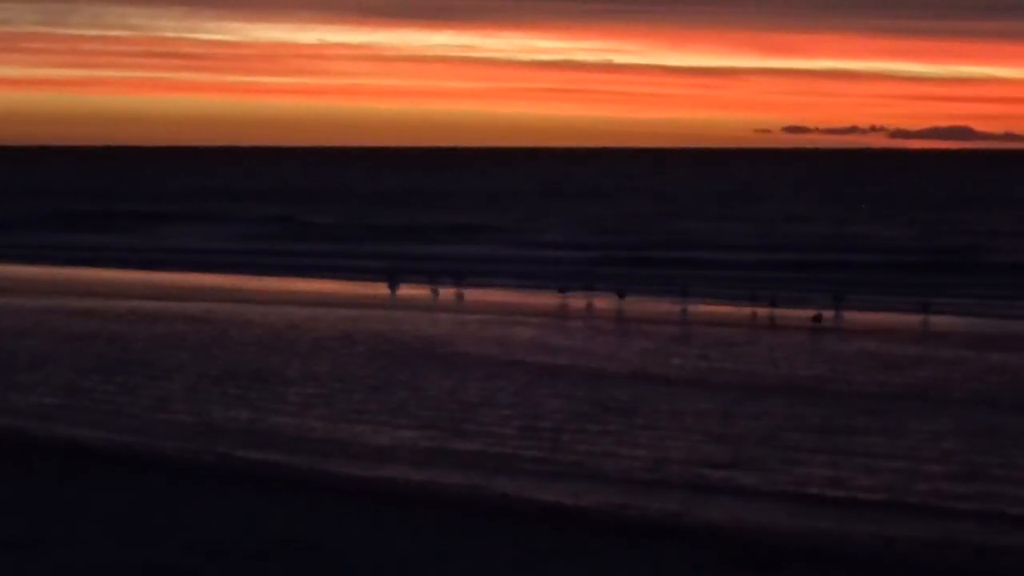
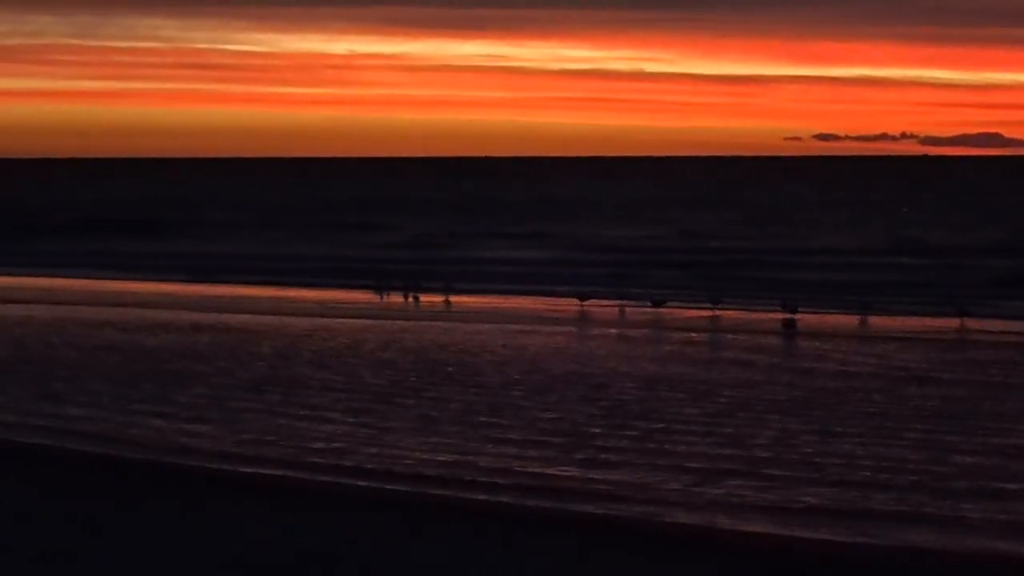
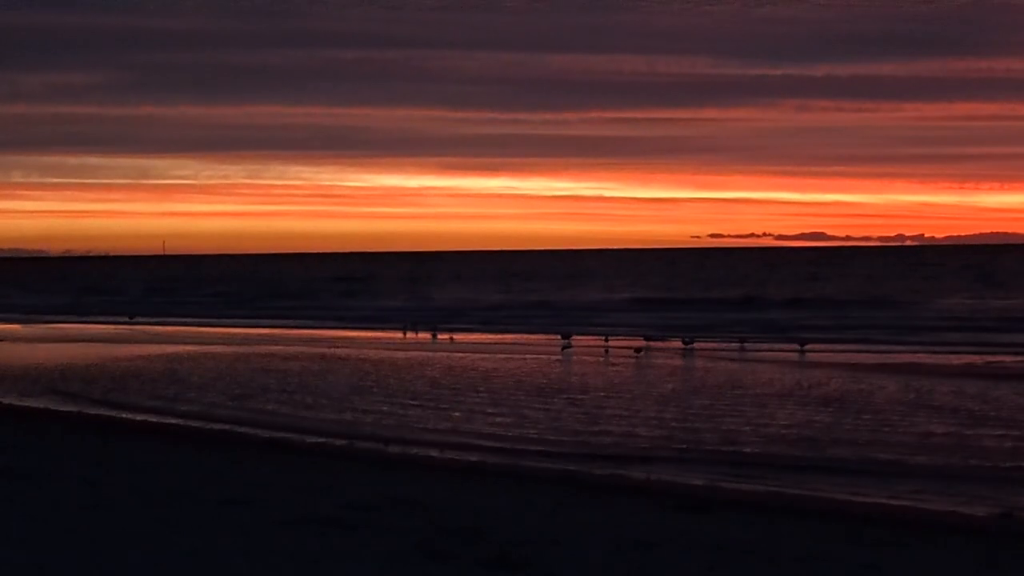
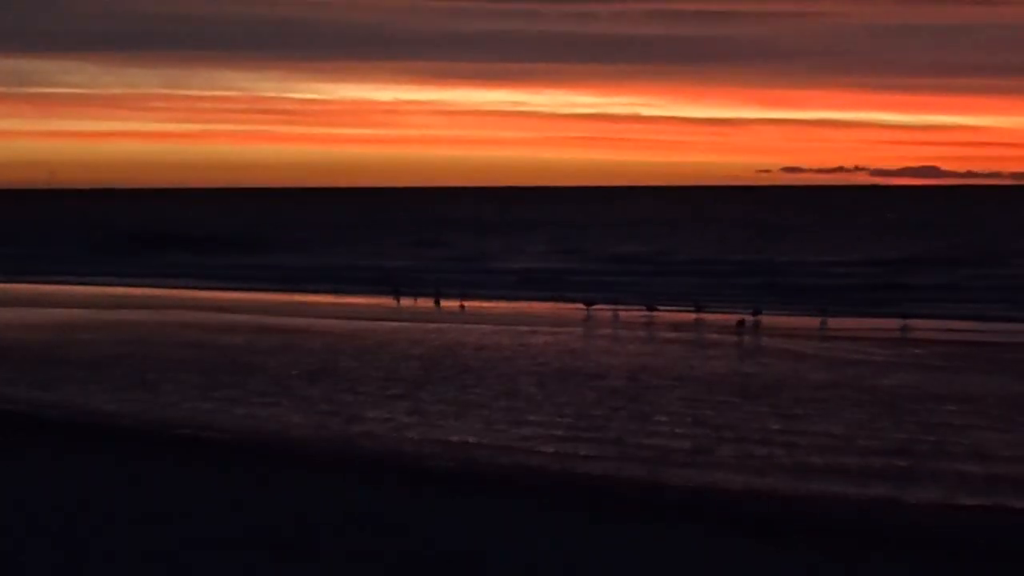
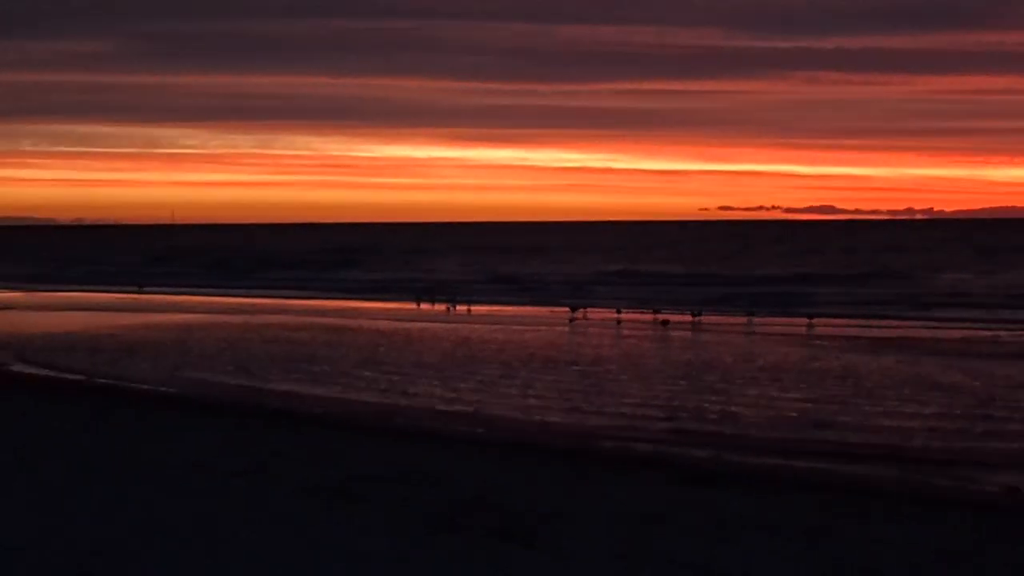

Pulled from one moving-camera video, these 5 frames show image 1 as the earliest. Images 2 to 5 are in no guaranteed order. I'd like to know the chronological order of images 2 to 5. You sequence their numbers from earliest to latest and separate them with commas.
2, 4, 5, 3
